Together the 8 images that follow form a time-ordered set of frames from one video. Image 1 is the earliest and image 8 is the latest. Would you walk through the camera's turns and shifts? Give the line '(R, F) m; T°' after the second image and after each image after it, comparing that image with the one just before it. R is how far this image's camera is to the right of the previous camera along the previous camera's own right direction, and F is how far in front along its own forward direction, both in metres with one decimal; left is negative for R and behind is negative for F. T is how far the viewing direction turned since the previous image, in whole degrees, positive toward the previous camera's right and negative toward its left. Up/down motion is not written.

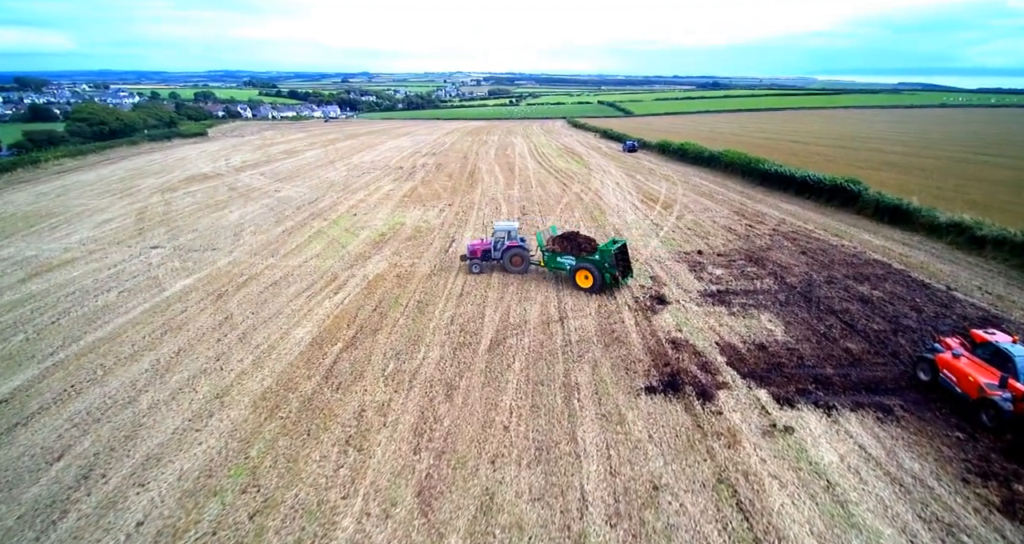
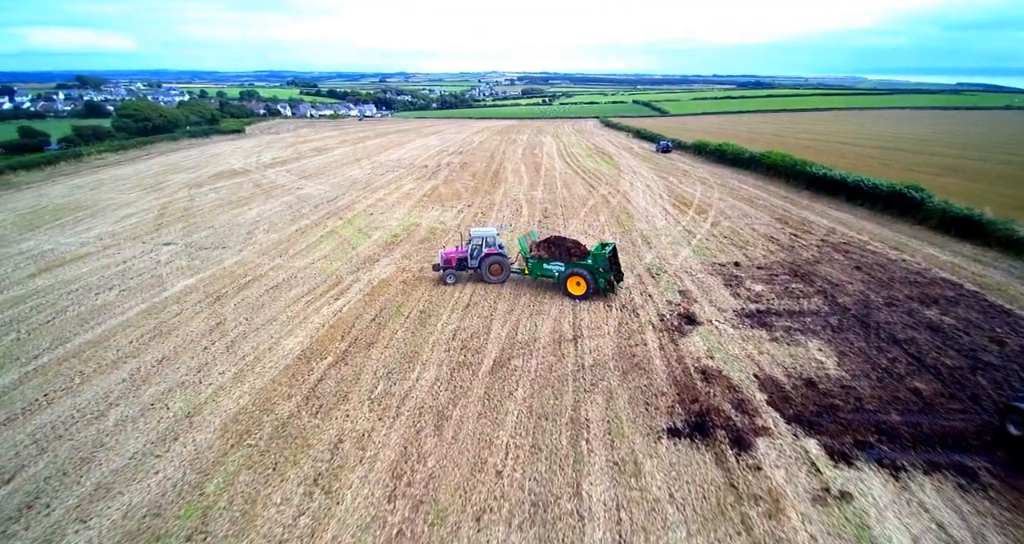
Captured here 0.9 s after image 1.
(+0.4, +1.0) m; -4°
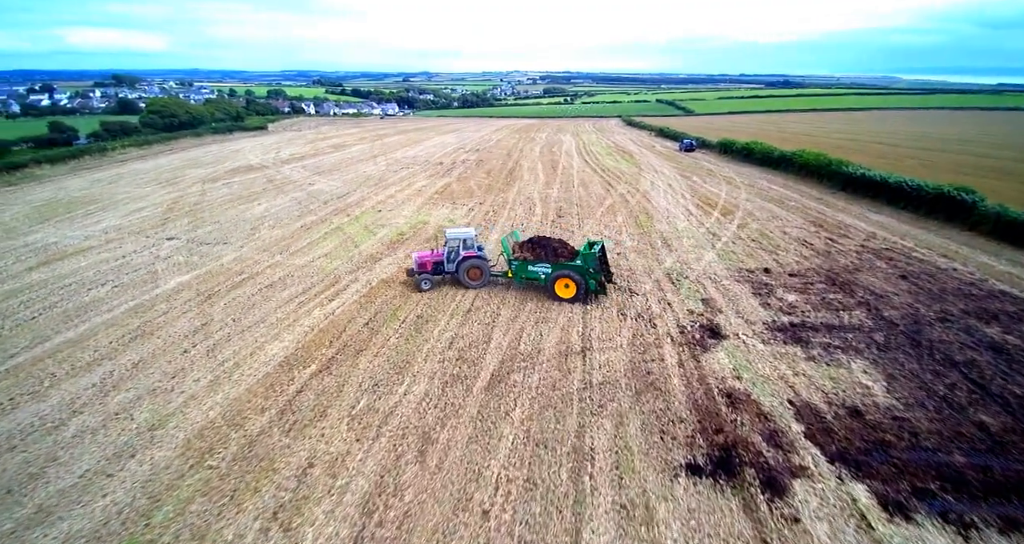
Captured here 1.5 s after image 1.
(+0.3, +0.8) m; -3°
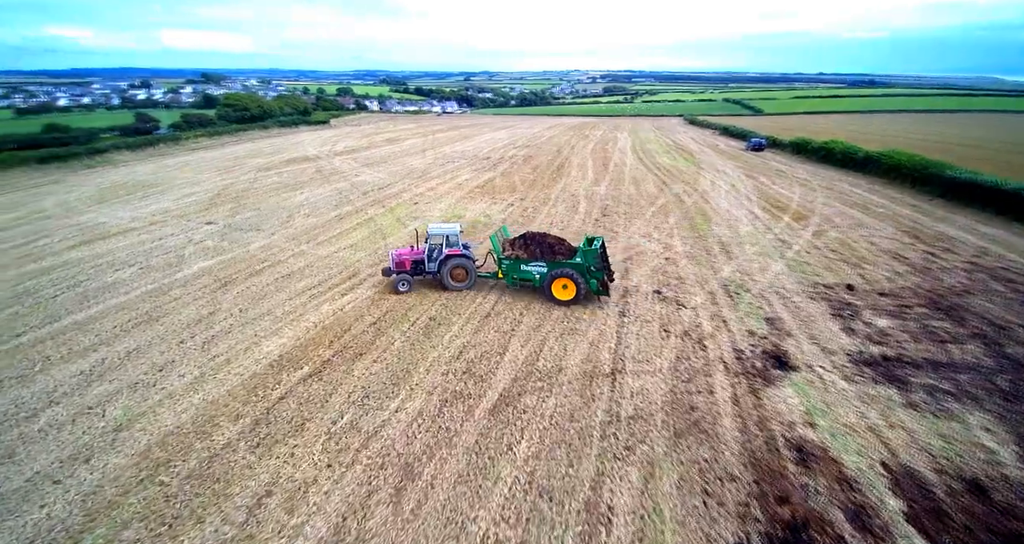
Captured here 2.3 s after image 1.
(+0.5, +1.2) m; -7°
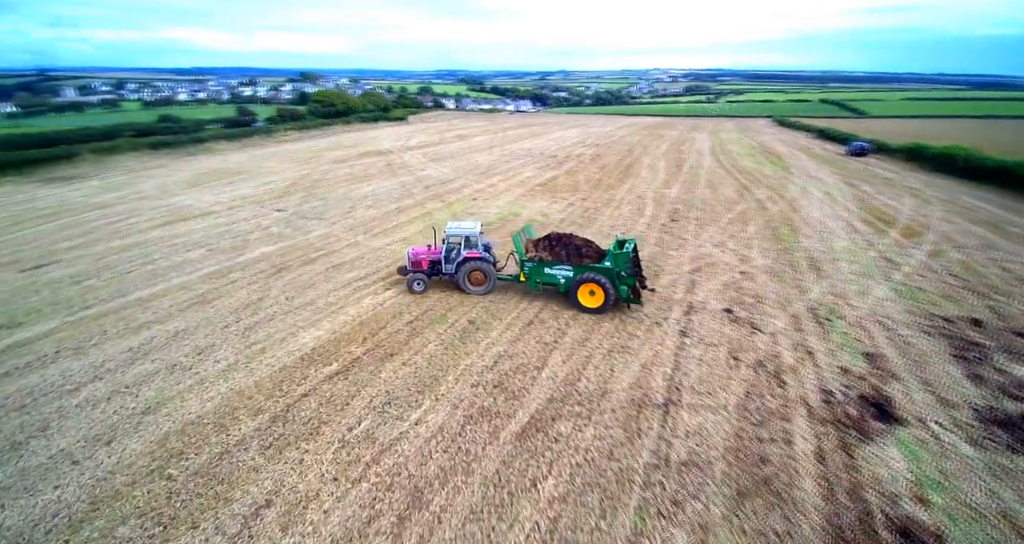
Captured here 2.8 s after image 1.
(+0.3, +0.7) m; -9°
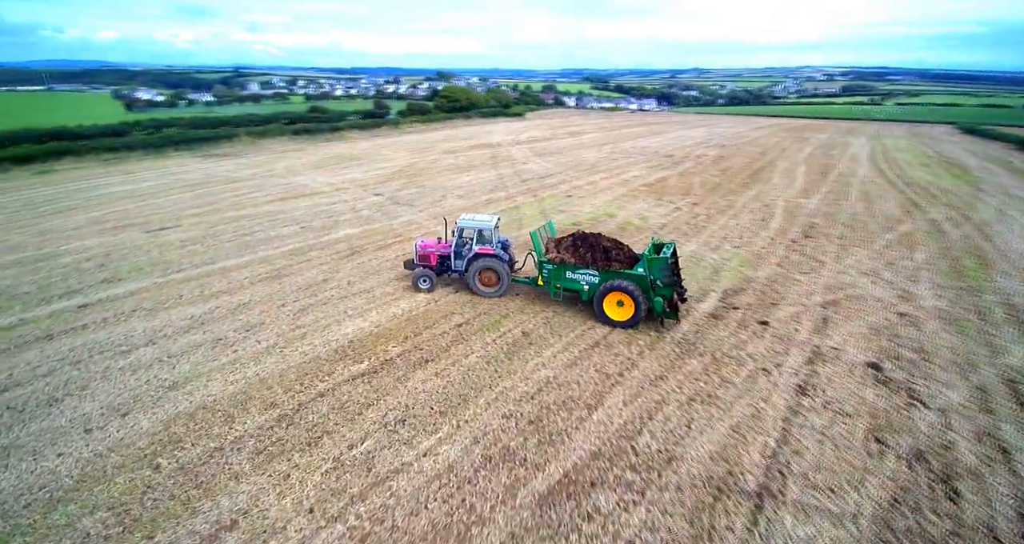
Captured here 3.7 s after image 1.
(+0.5, +1.2) m; -14°
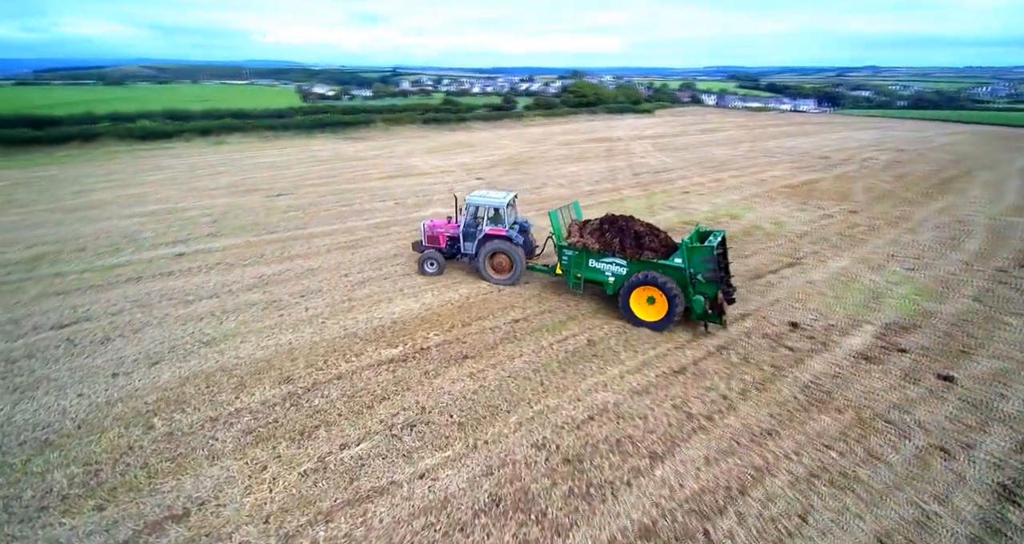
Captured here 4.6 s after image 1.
(+0.5, +1.2) m; -15°
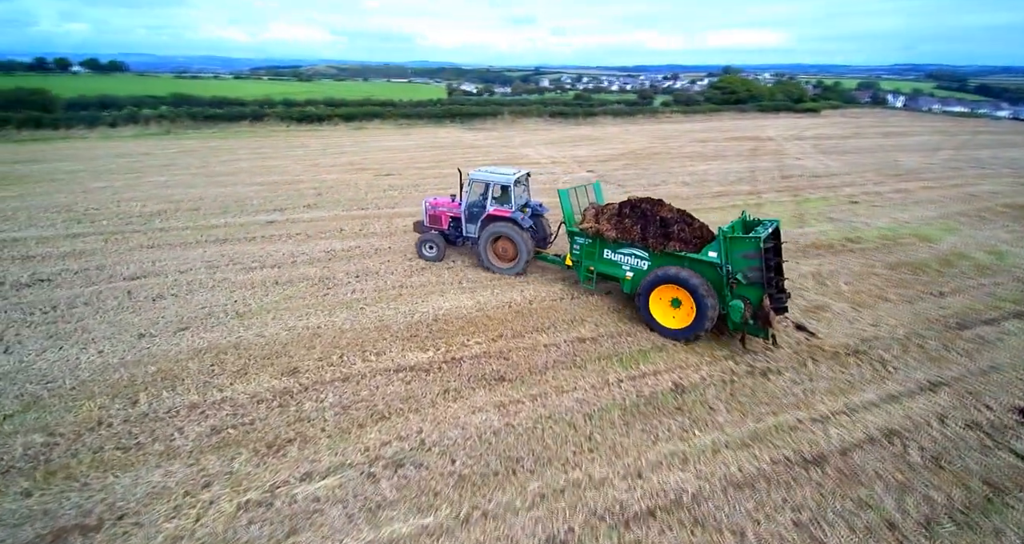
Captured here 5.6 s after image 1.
(+0.5, +1.3) m; -16°
